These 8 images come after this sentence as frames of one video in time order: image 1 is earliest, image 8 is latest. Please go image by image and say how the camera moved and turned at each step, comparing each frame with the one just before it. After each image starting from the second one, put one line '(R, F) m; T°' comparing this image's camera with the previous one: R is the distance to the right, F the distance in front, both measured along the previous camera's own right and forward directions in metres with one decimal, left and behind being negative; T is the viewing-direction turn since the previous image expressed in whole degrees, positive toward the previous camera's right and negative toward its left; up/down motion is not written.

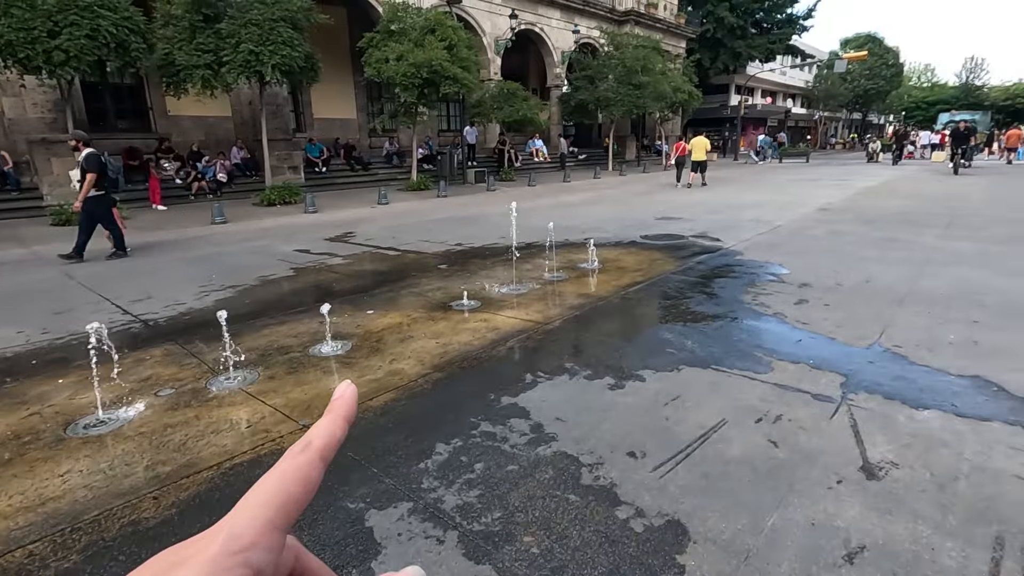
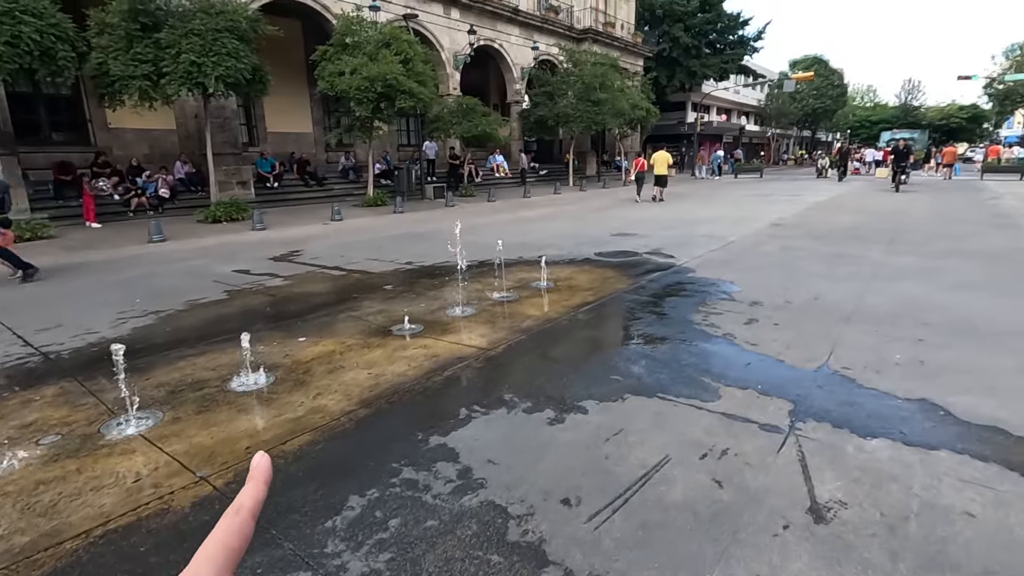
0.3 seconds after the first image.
(+0.2, +0.3) m; +4°
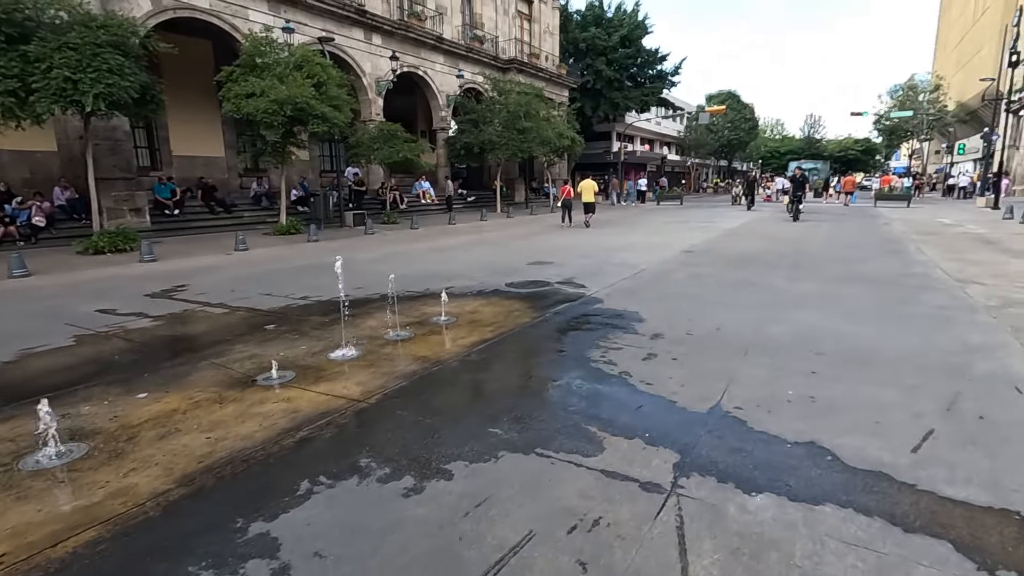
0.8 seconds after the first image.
(+0.5, +0.4) m; +7°
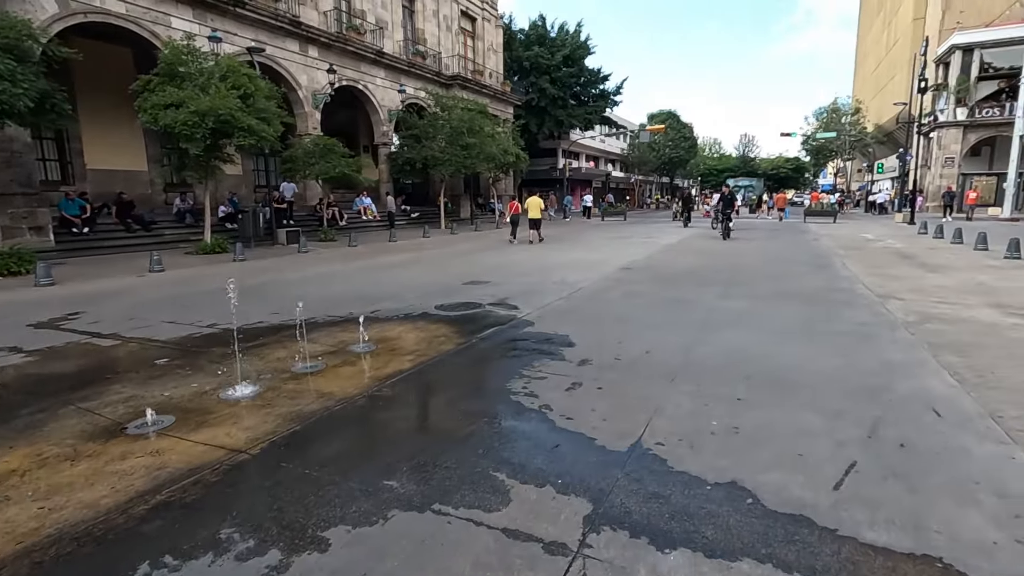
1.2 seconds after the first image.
(+0.3, +0.3) m; +5°
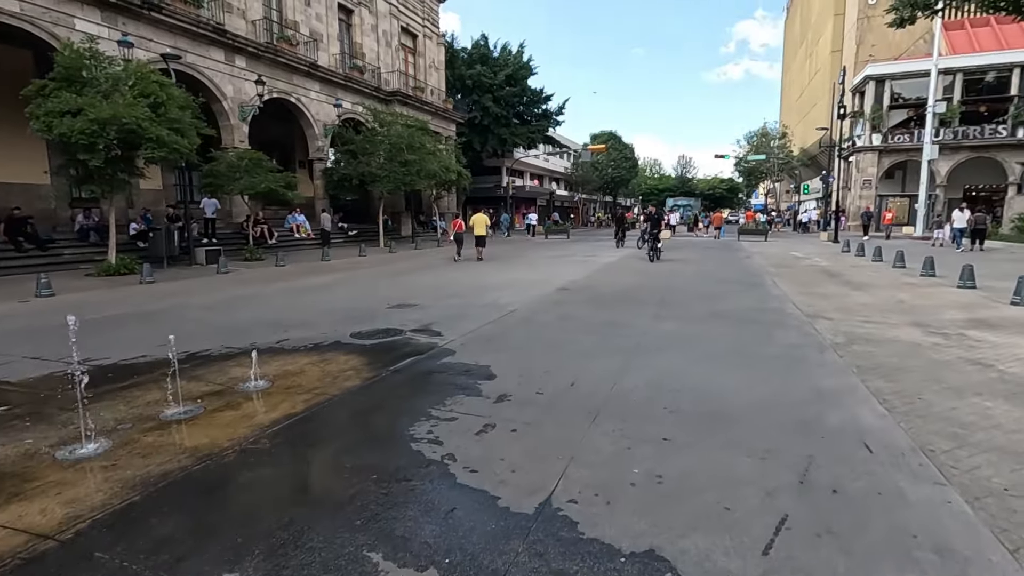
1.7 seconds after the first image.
(+0.4, +0.5) m; +5°
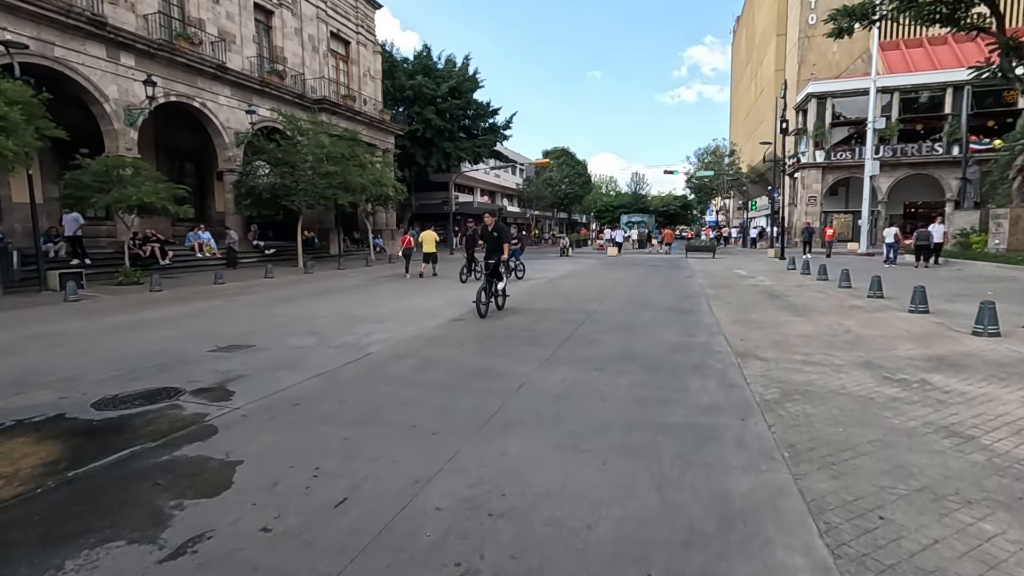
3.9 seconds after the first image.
(+1.4, +1.9) m; +4°
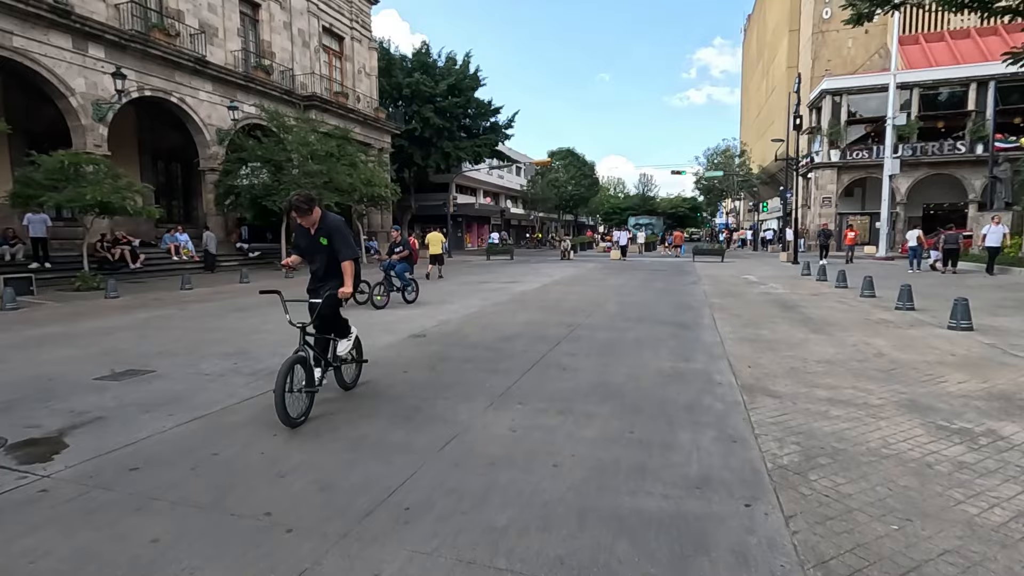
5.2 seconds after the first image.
(+0.6, +1.4) m; -1°
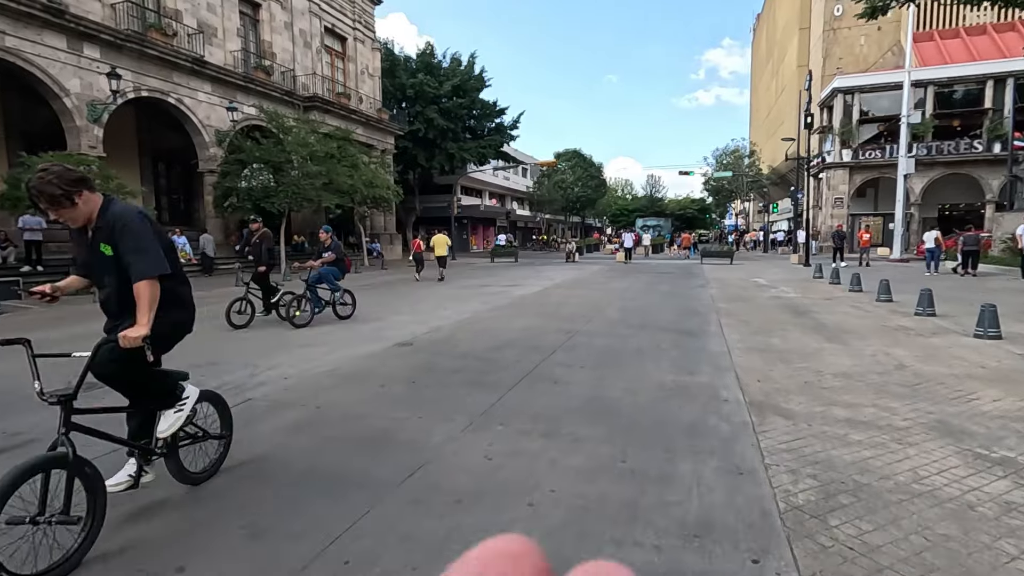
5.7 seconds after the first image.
(+0.2, +0.5) m; -1°
